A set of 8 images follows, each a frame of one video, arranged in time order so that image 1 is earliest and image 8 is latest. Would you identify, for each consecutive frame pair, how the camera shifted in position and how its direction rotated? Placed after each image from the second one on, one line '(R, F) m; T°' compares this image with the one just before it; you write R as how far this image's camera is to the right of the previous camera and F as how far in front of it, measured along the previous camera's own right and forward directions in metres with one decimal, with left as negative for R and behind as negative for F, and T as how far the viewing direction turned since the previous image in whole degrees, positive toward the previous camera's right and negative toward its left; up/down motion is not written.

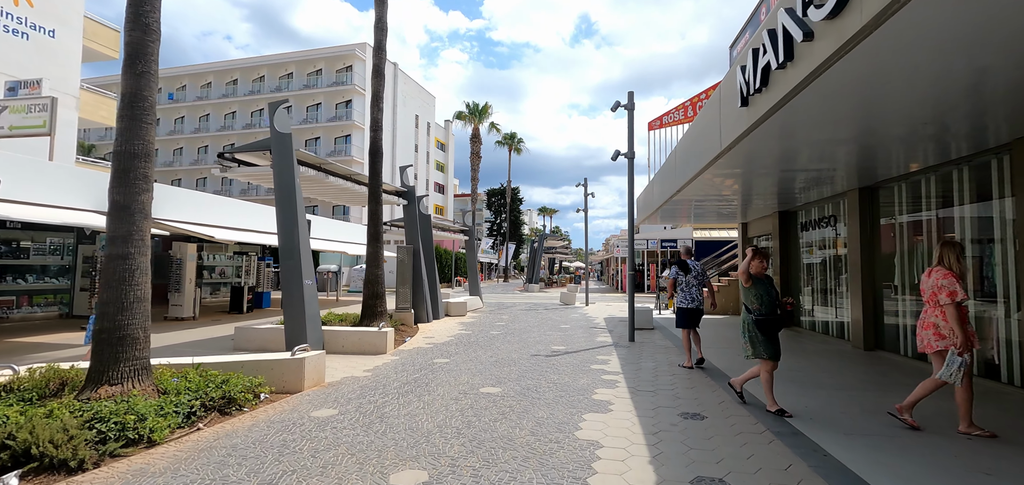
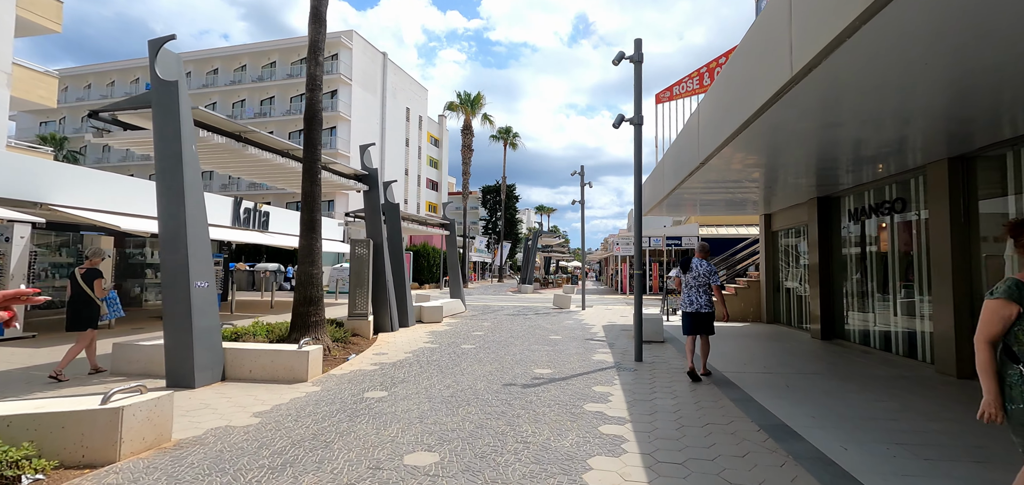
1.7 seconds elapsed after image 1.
(+0.4, +2.2) m; 0°
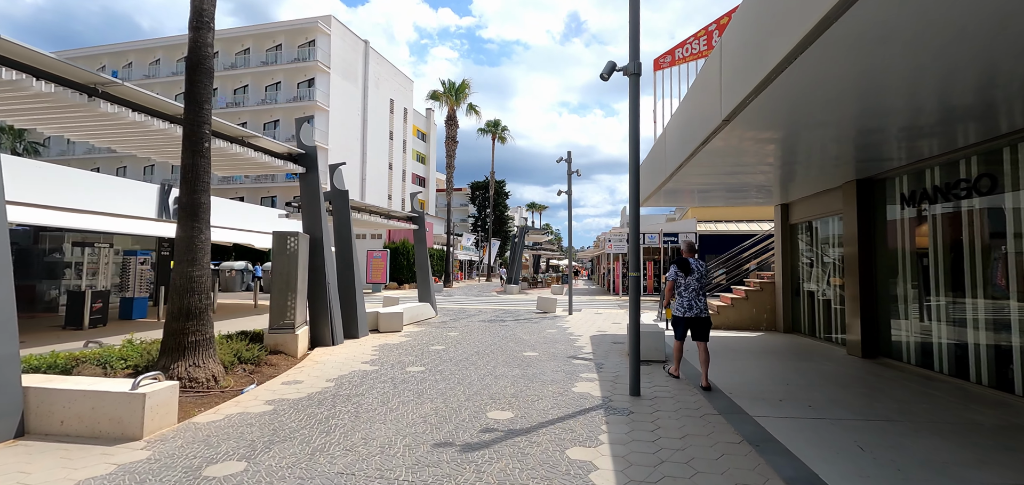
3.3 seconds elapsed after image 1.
(+0.5, +2.0) m; +1°
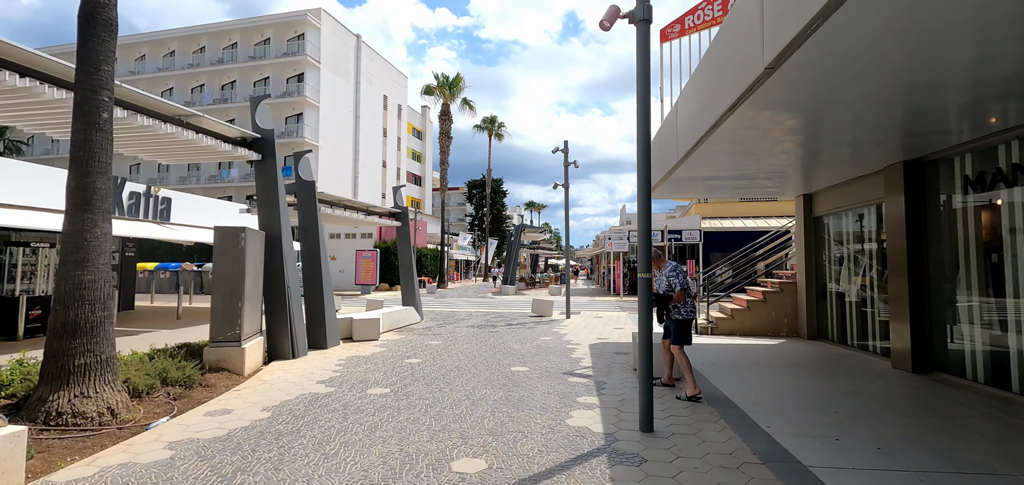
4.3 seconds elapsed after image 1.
(+0.2, +1.2) m; 0°
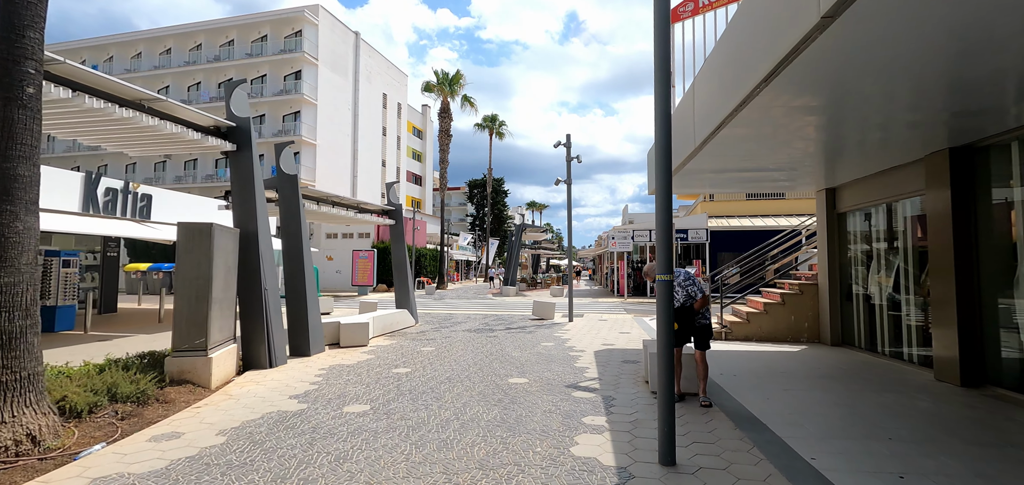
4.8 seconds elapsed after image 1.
(+0.1, +0.7) m; 0°
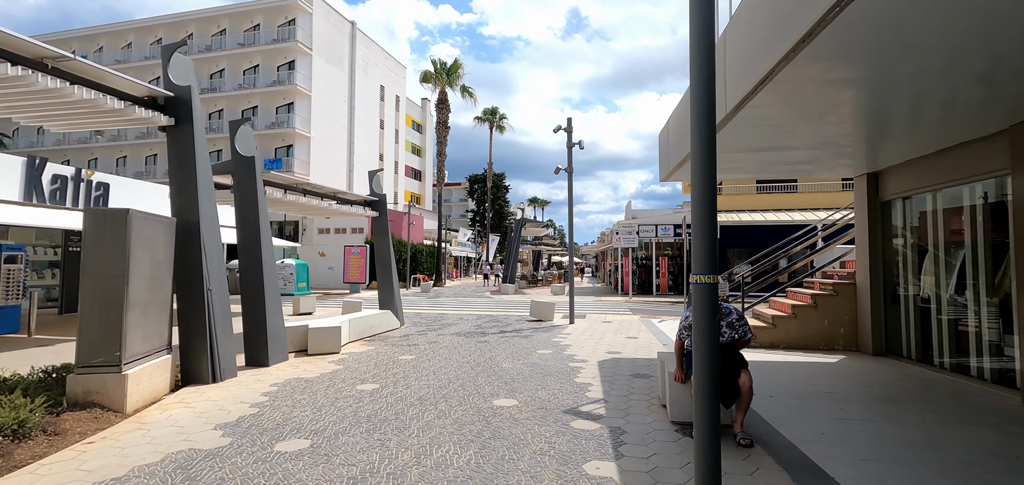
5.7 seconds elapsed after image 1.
(+0.2, +1.2) m; 0°
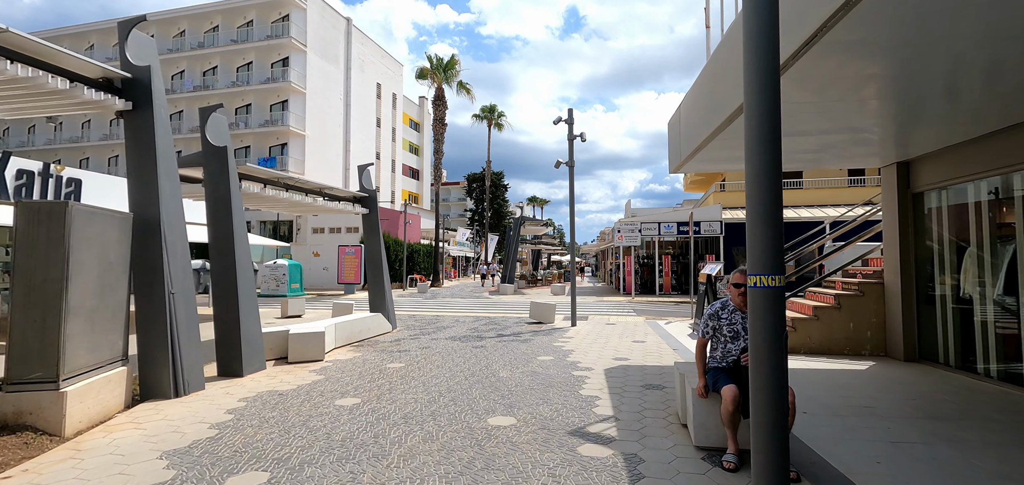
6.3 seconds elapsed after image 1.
(0.0, +0.6) m; 0°
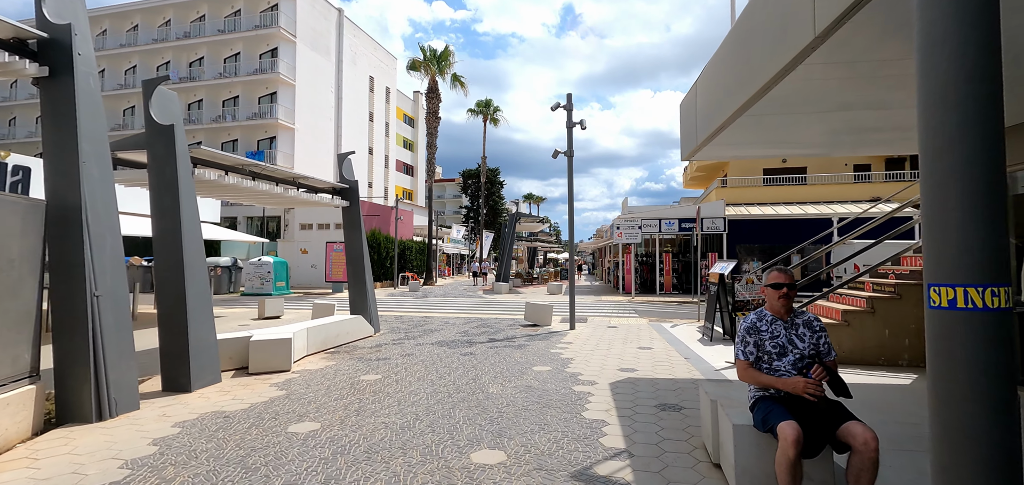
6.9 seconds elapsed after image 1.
(0.0, +0.9) m; 0°
